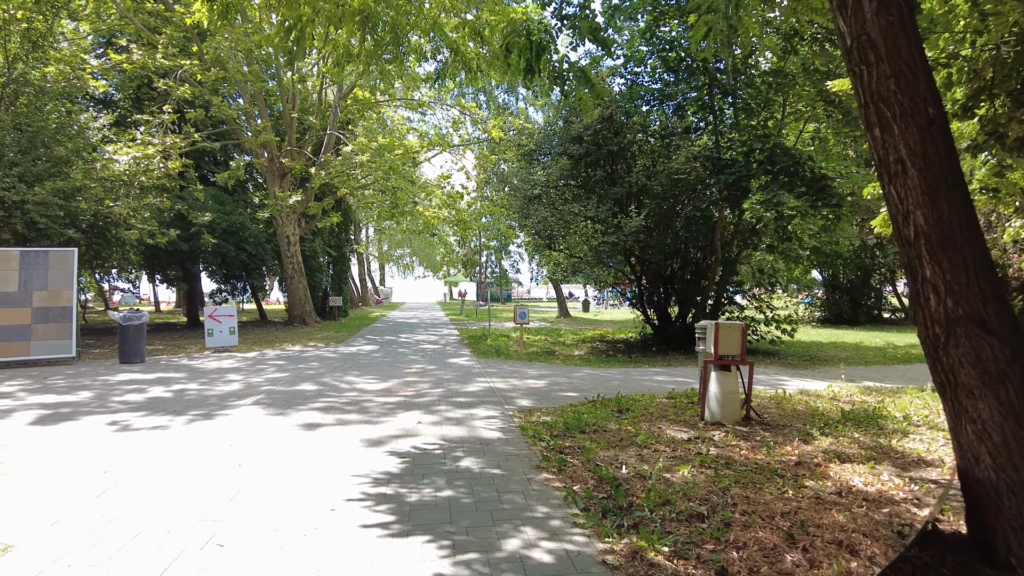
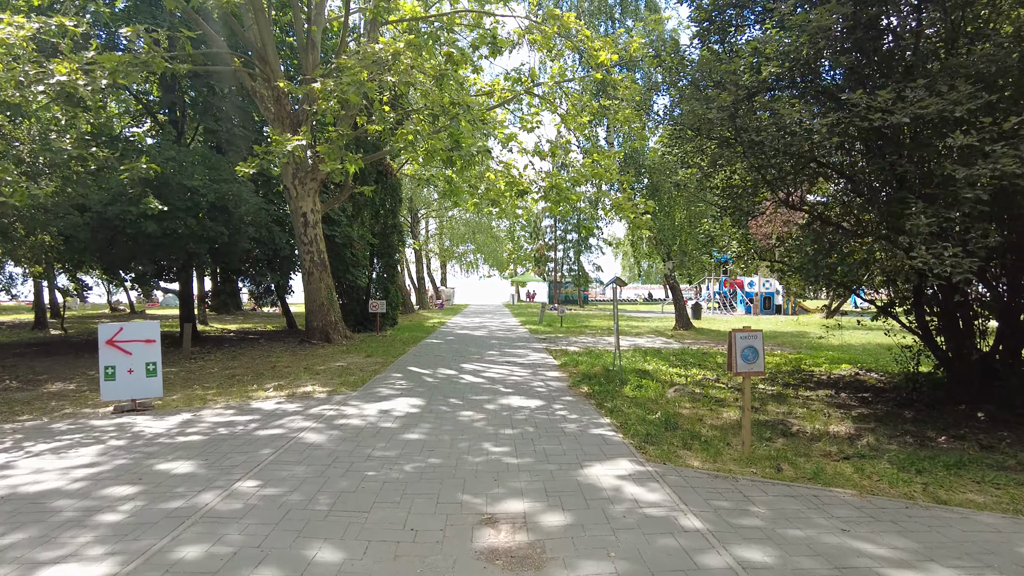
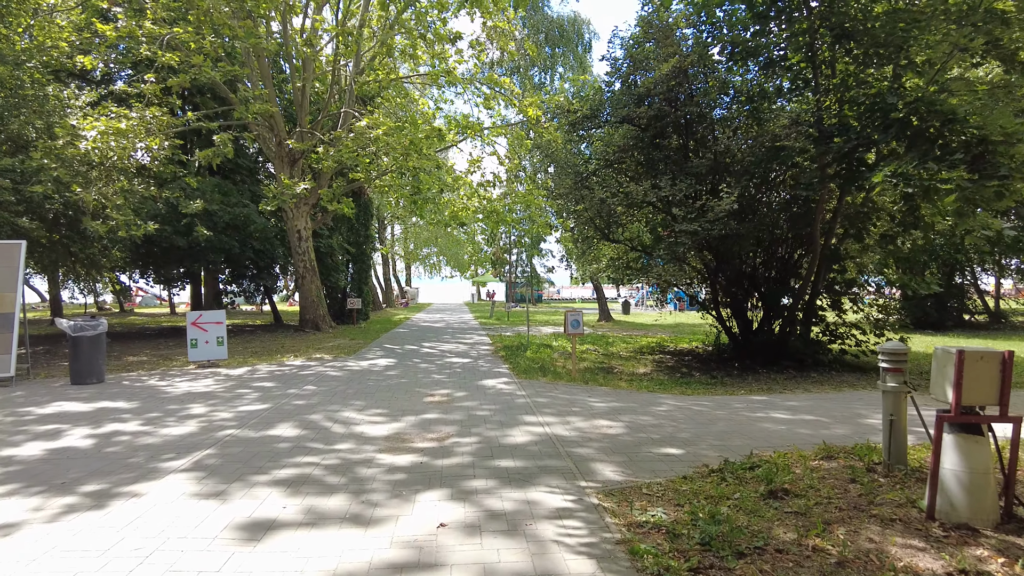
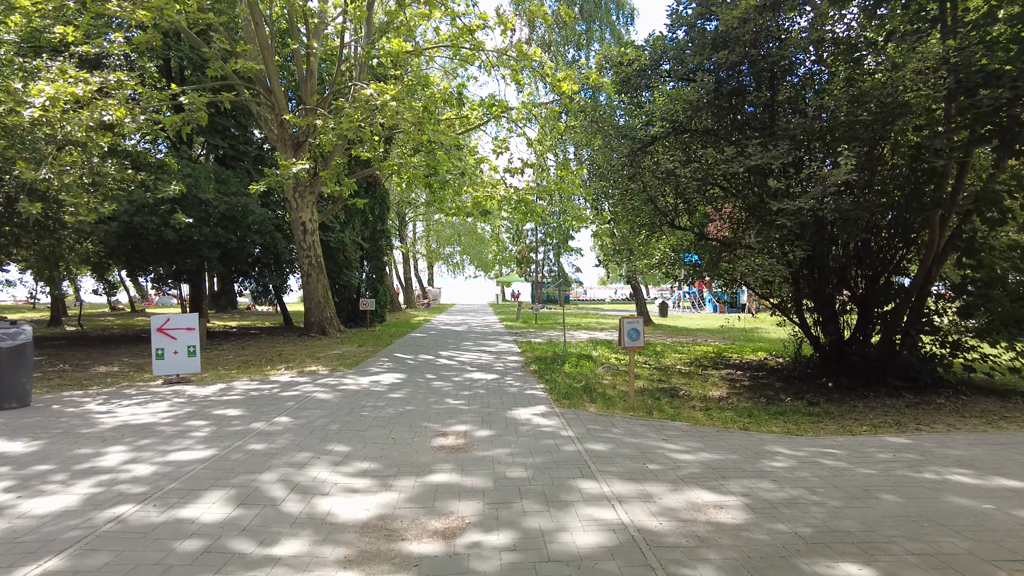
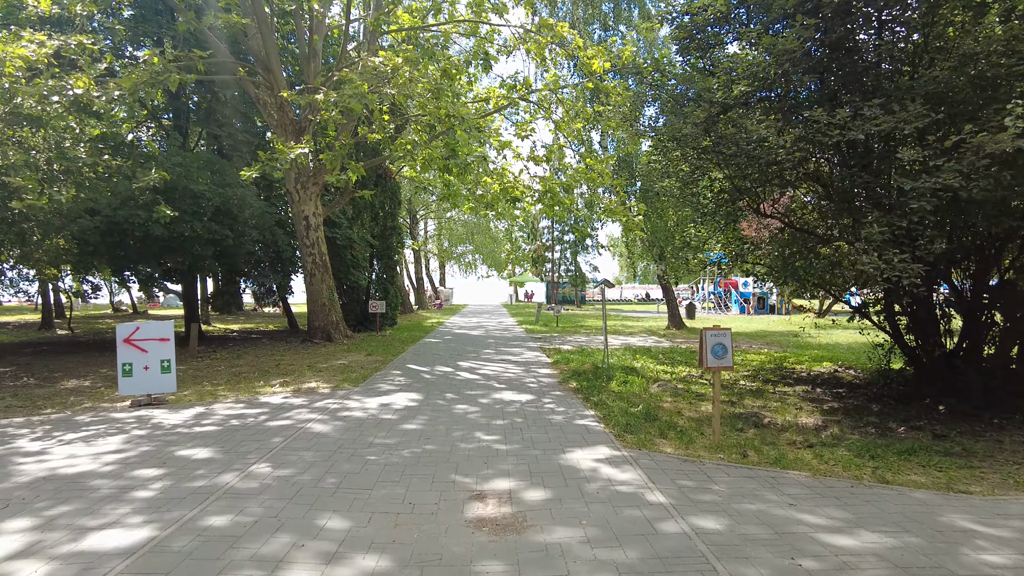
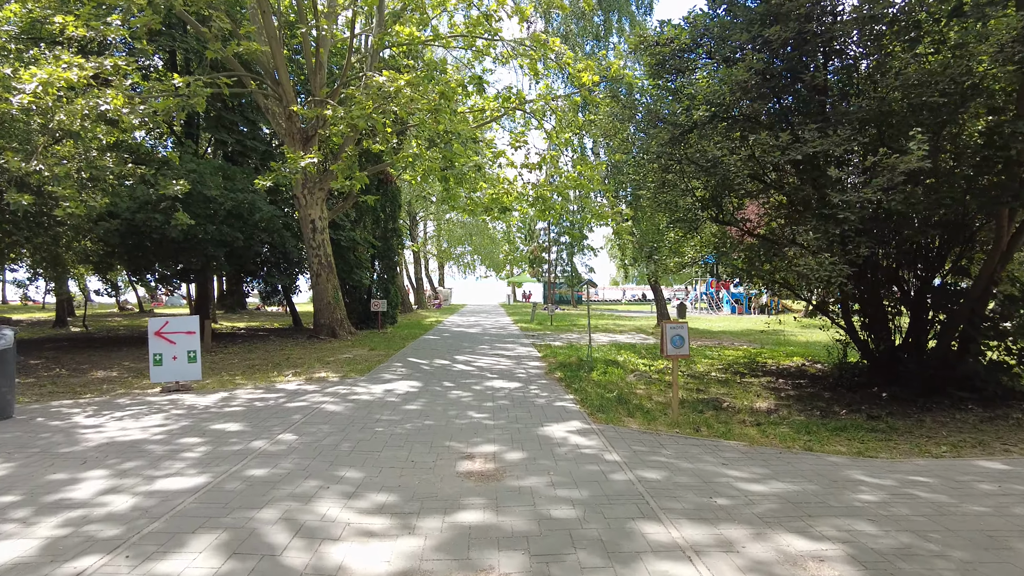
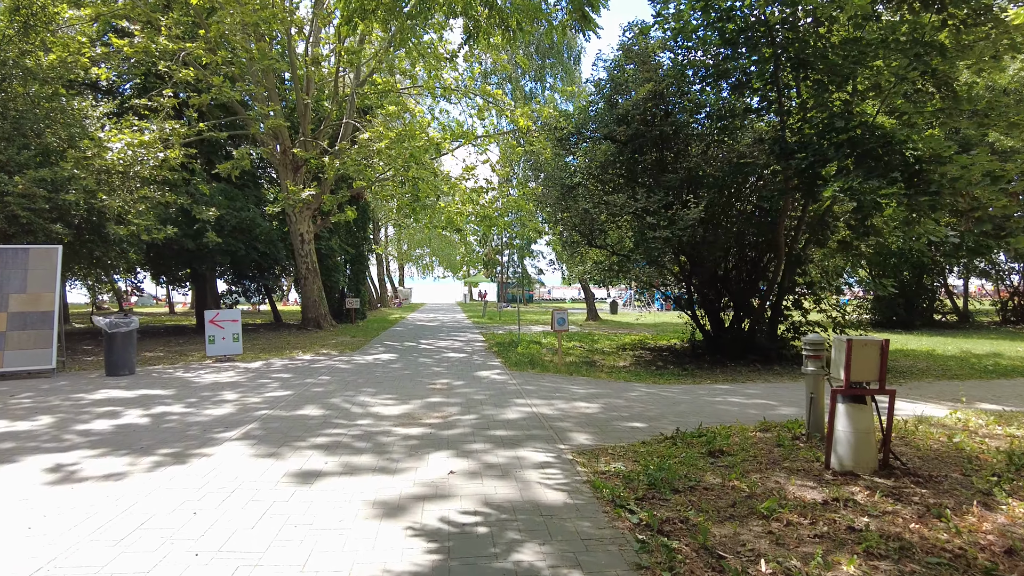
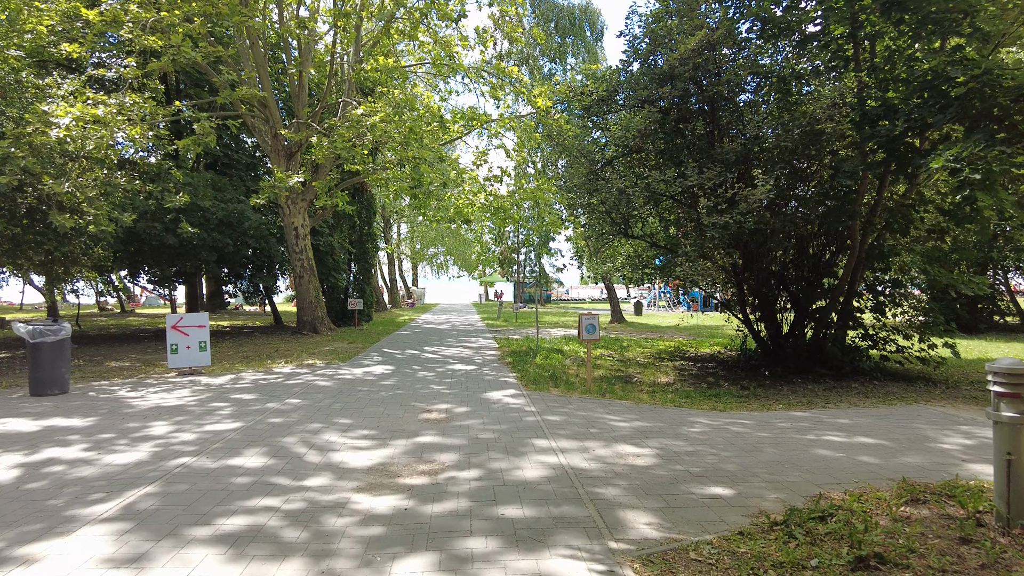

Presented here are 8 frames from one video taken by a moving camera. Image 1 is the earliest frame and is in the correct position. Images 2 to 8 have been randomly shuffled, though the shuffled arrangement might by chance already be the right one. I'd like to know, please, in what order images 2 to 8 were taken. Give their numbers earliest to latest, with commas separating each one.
7, 3, 8, 4, 6, 5, 2
